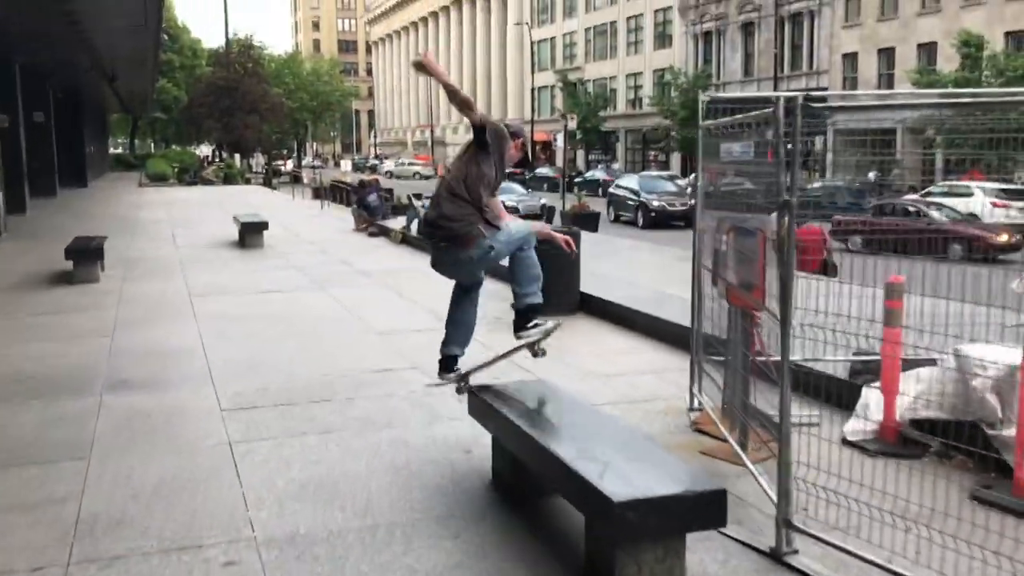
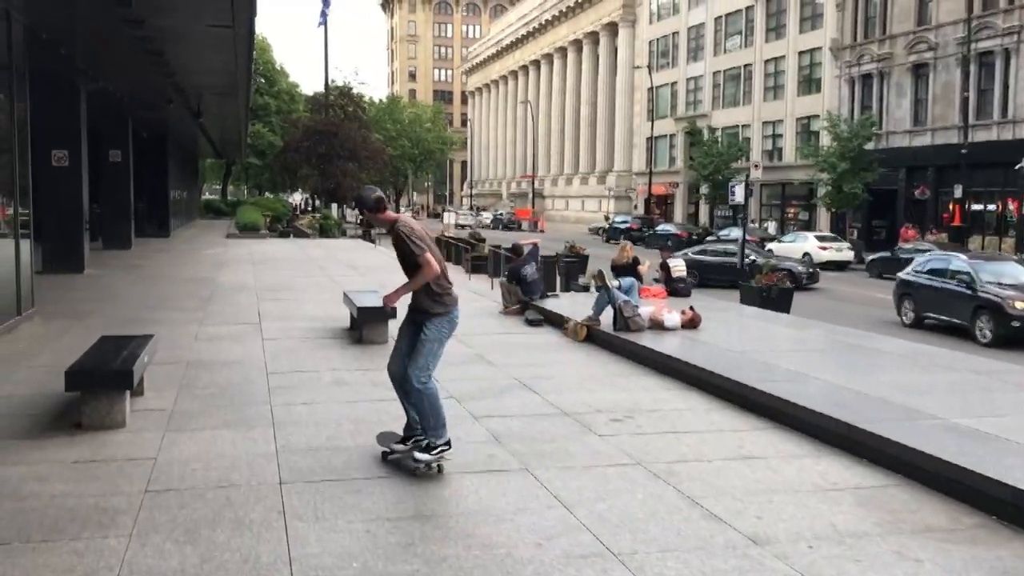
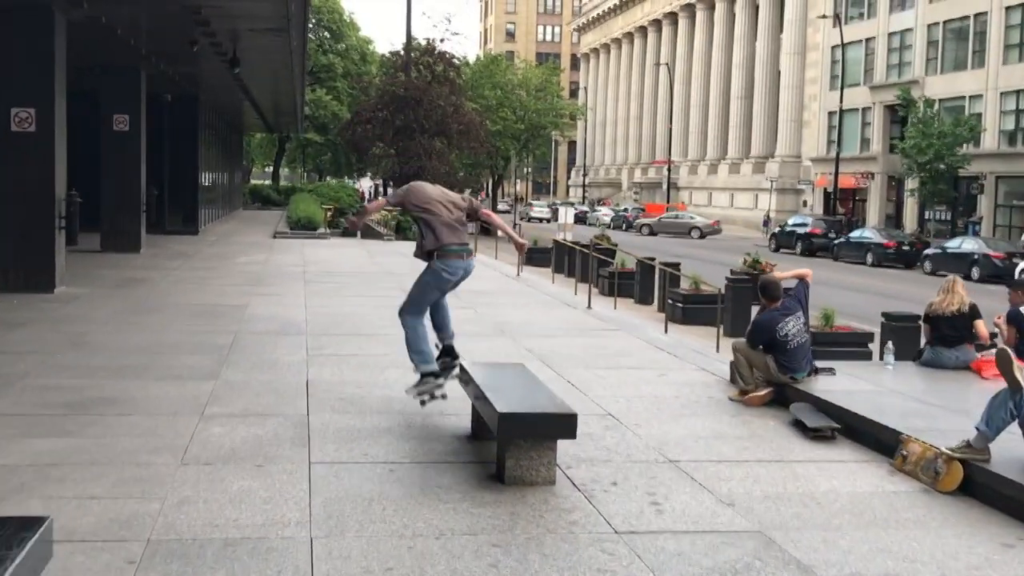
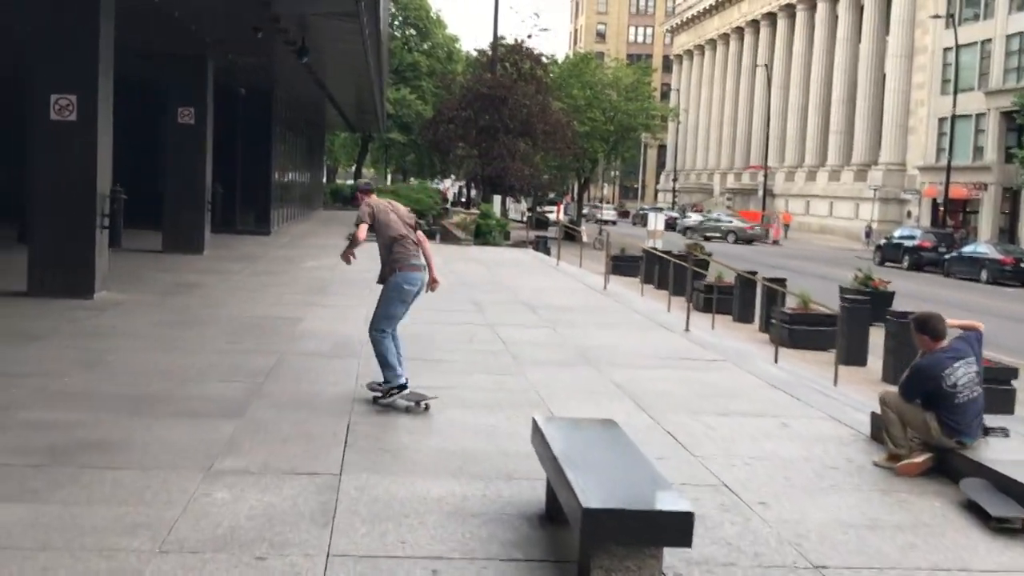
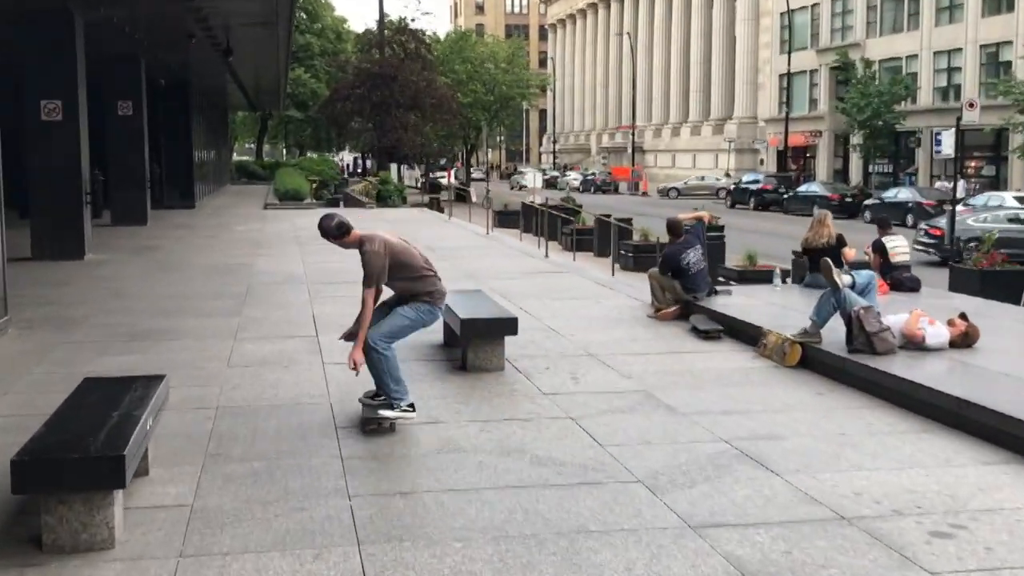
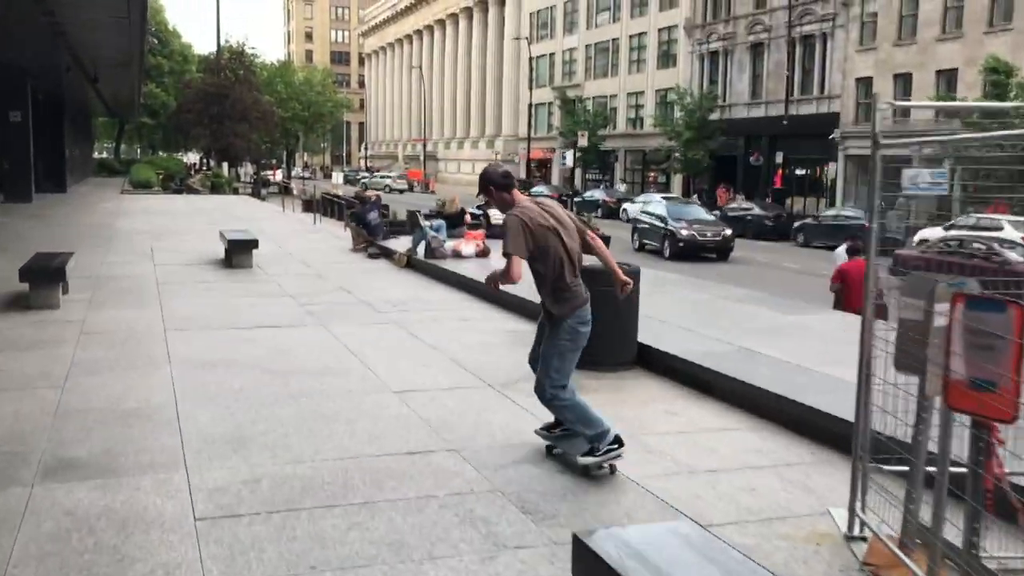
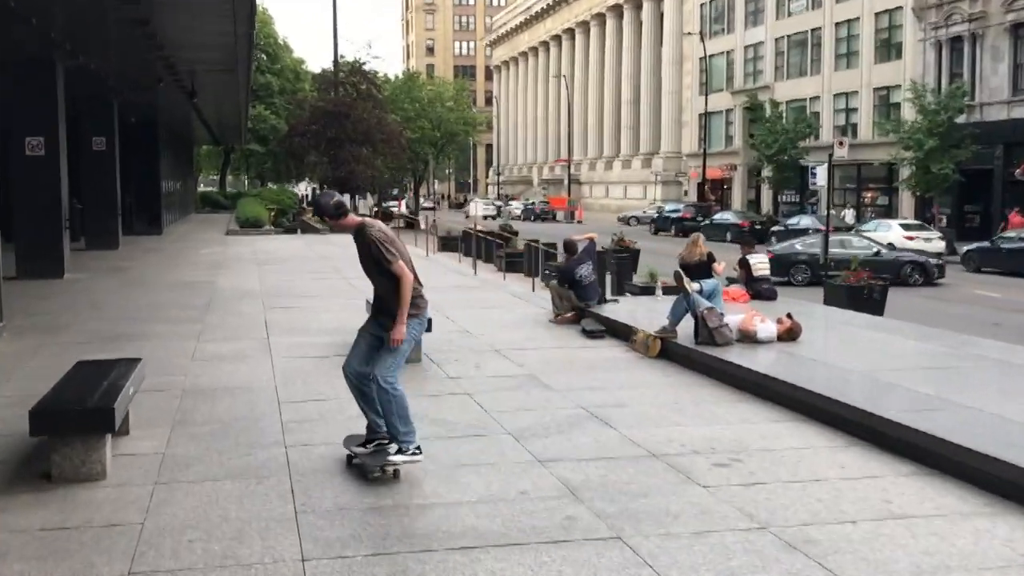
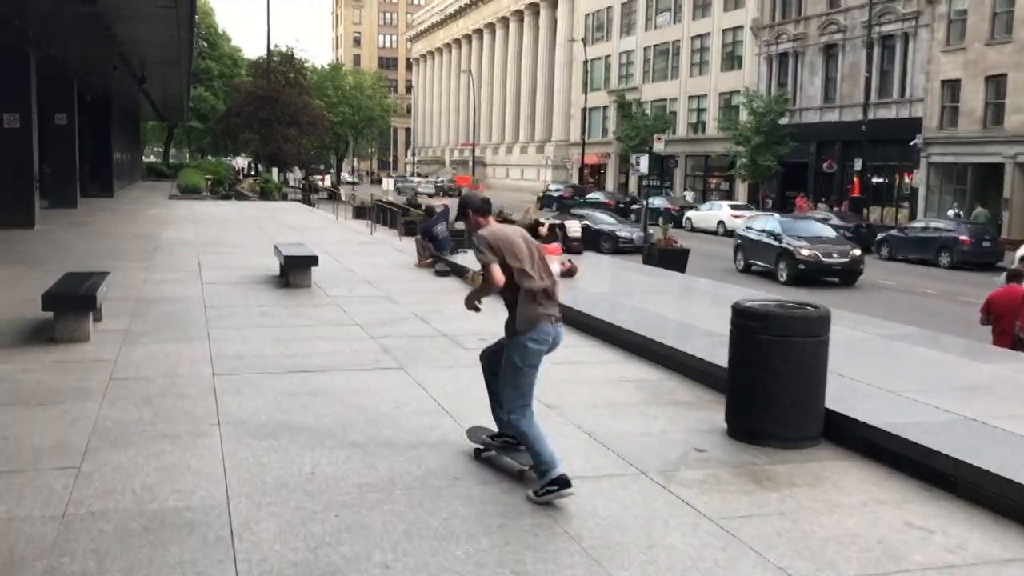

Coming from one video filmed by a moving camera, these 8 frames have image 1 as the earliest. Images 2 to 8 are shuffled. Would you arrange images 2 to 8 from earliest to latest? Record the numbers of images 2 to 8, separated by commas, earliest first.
6, 8, 2, 7, 5, 3, 4
